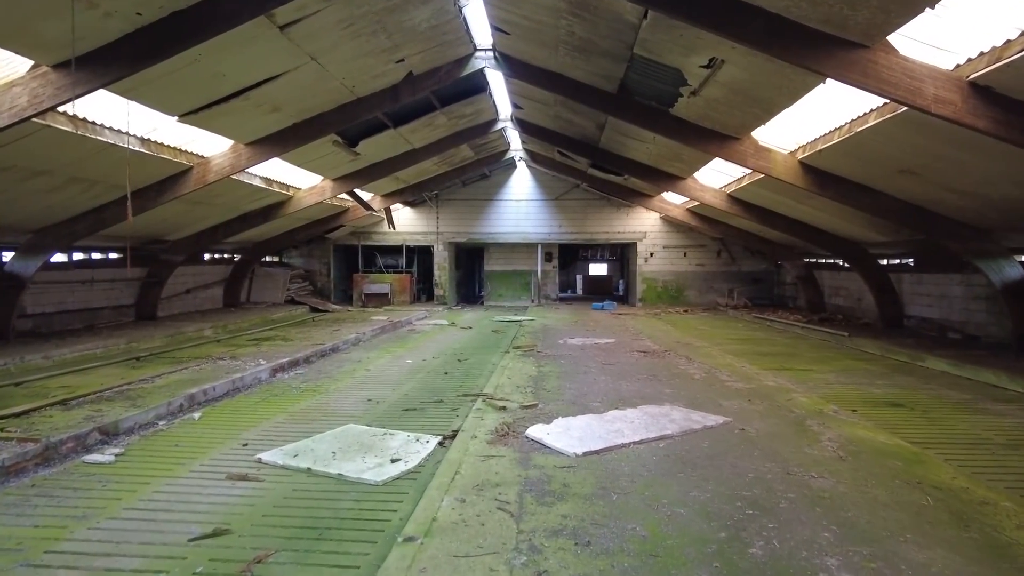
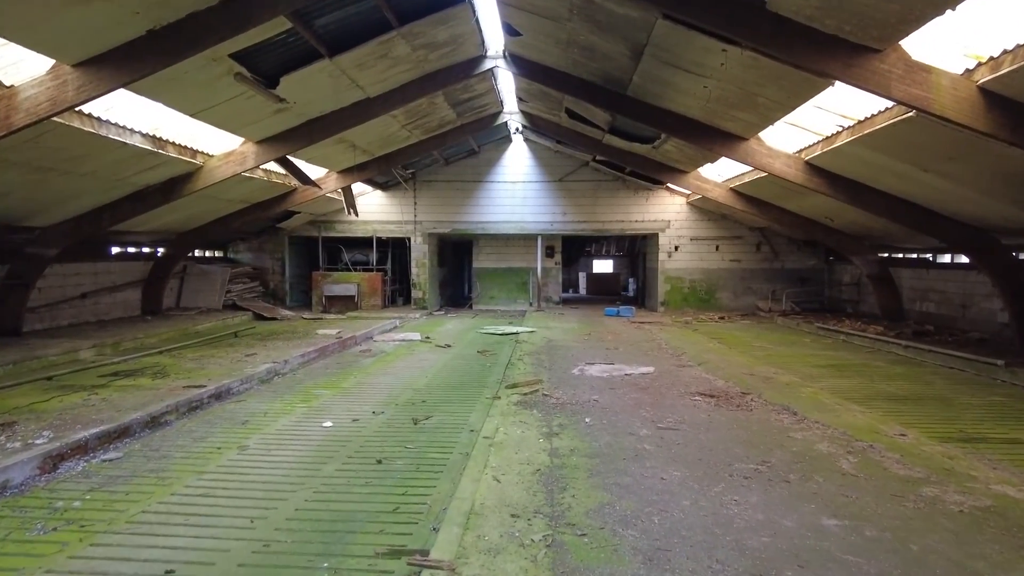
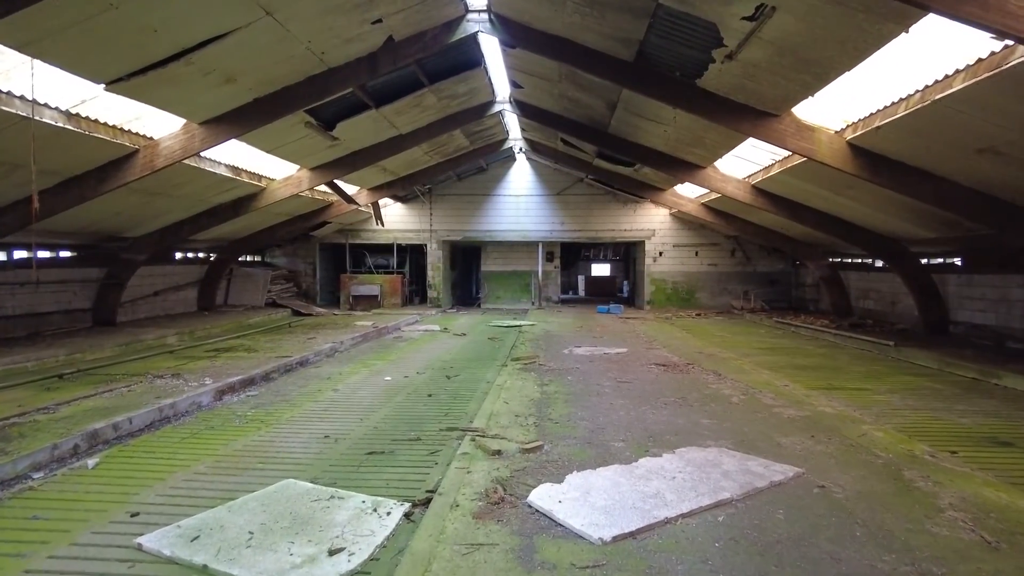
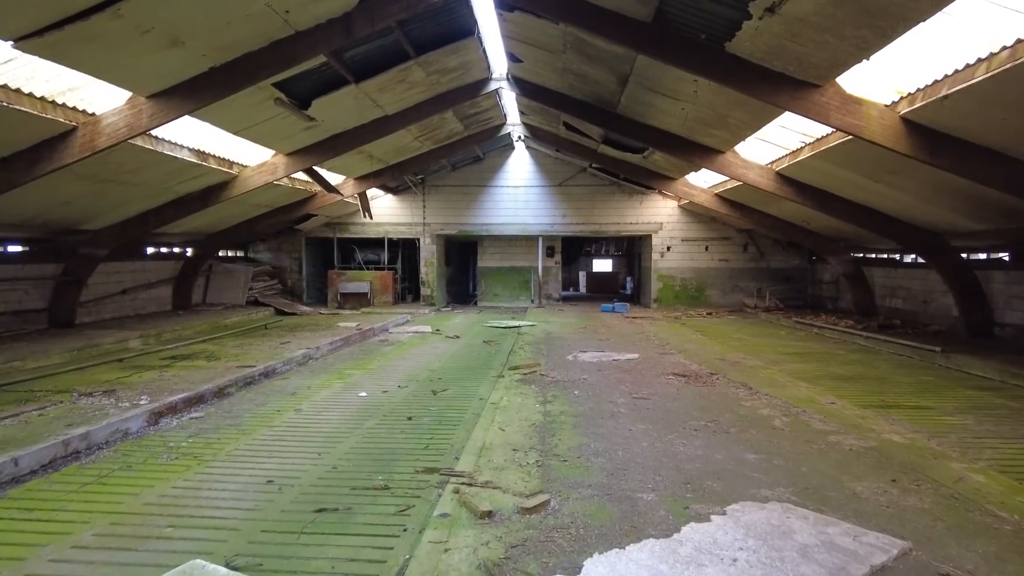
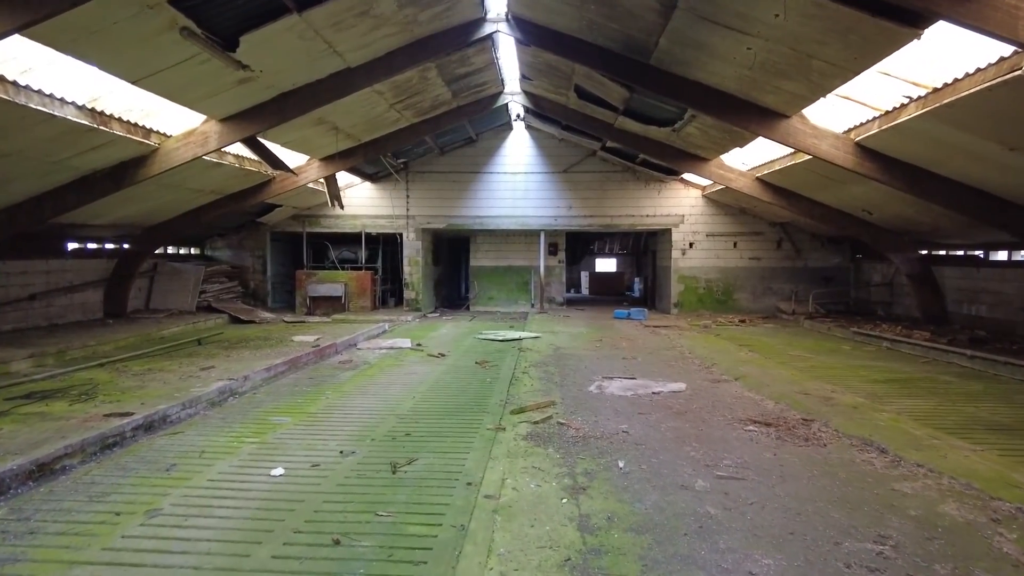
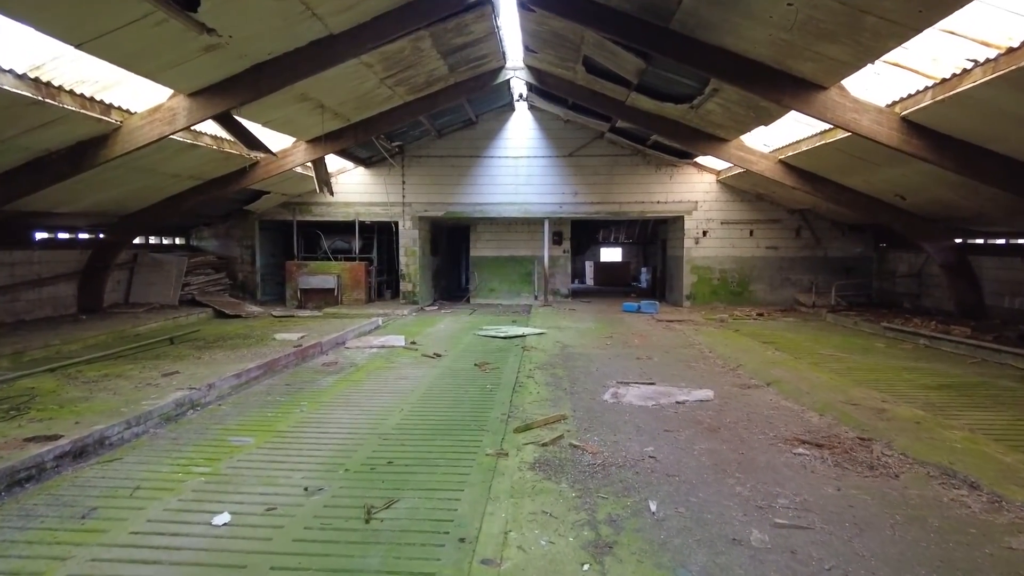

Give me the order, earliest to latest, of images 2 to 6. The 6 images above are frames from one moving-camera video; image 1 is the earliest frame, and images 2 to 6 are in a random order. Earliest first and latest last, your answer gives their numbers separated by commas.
3, 4, 2, 5, 6
